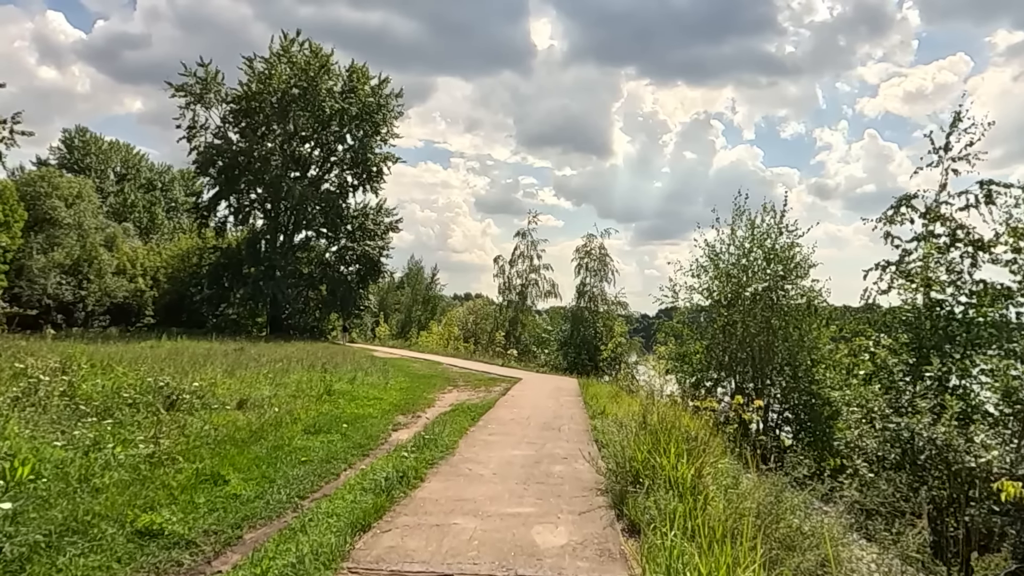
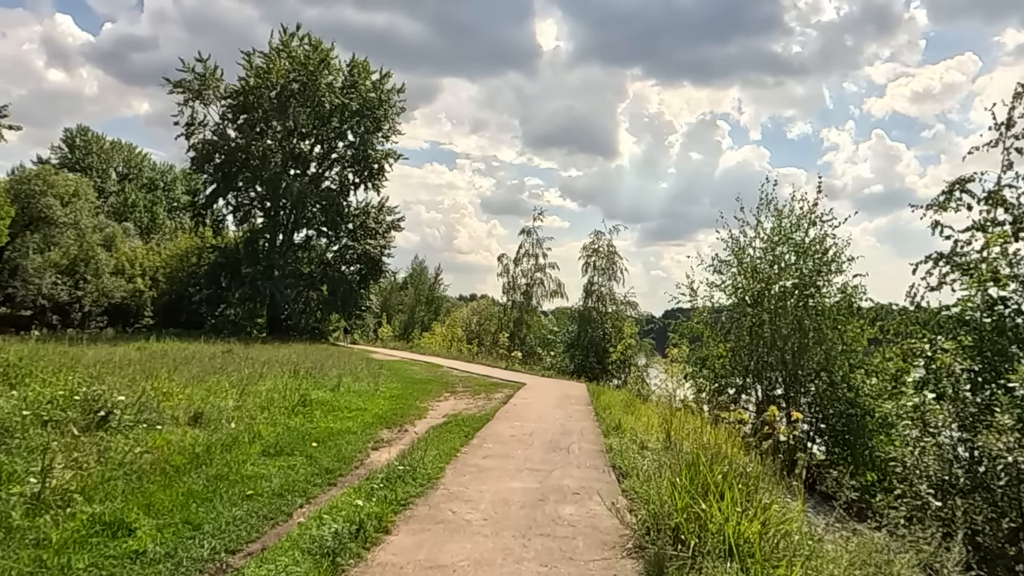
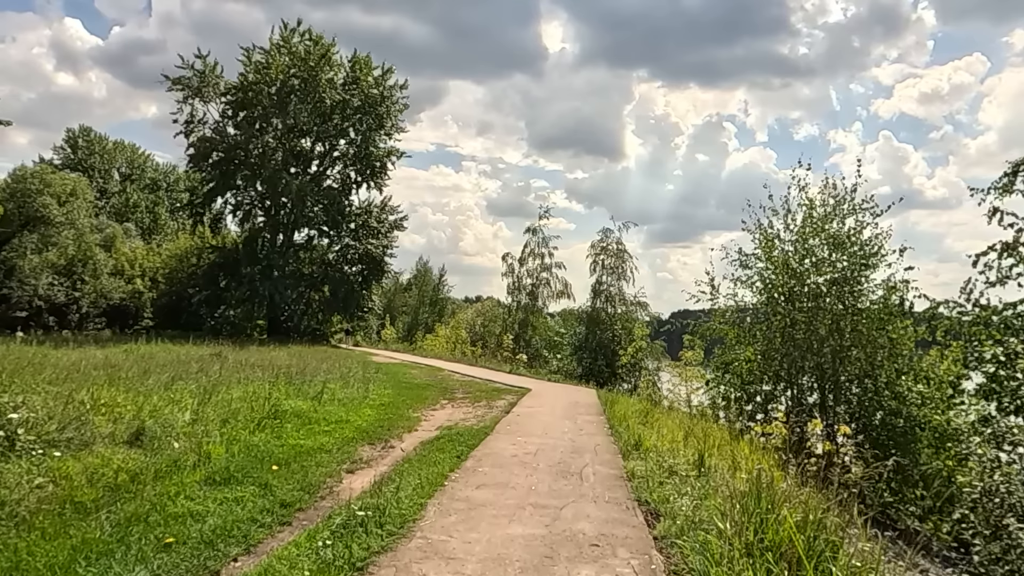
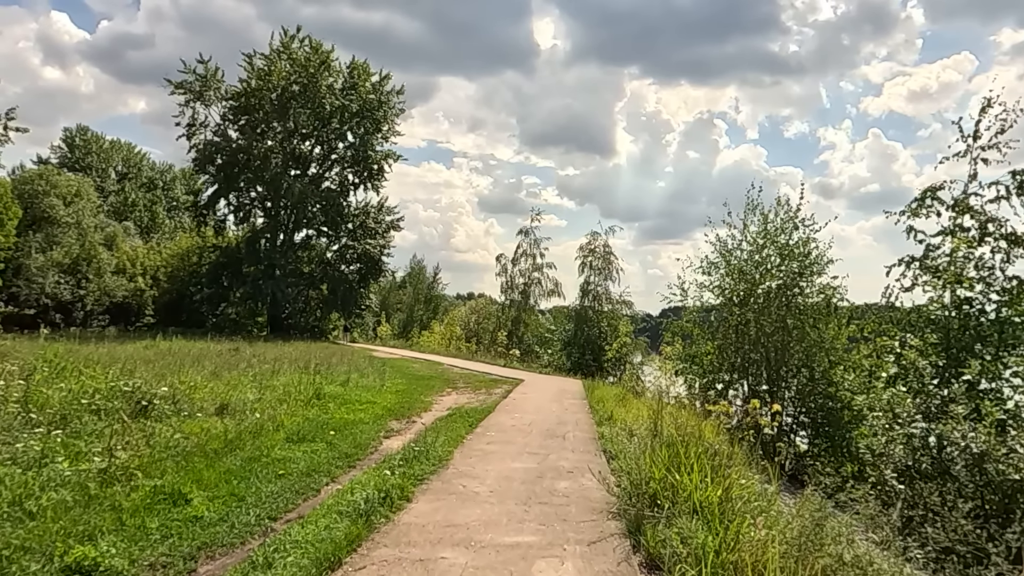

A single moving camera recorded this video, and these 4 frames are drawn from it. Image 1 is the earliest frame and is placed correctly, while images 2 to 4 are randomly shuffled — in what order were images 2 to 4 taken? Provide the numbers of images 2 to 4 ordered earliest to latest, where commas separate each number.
4, 2, 3
